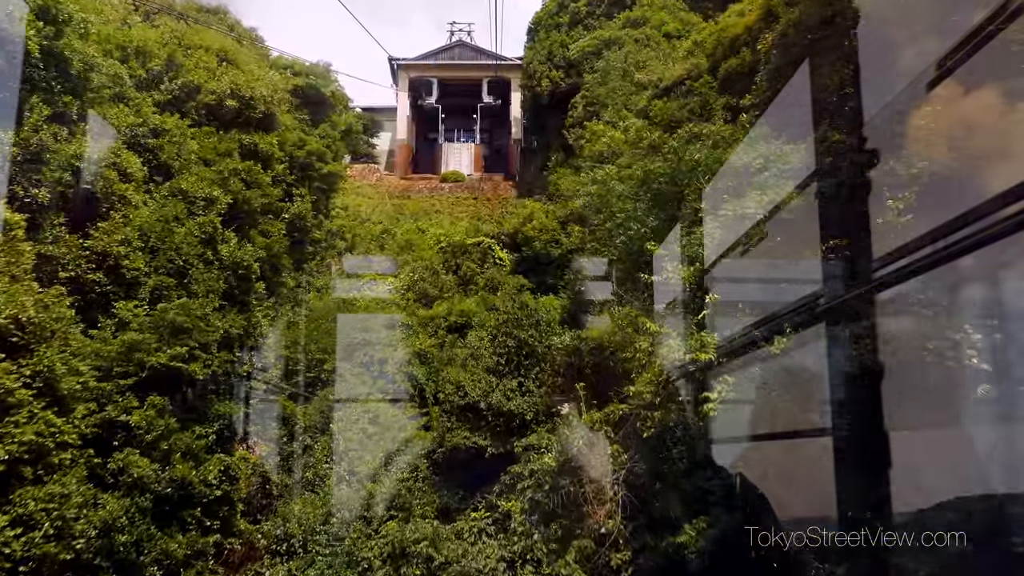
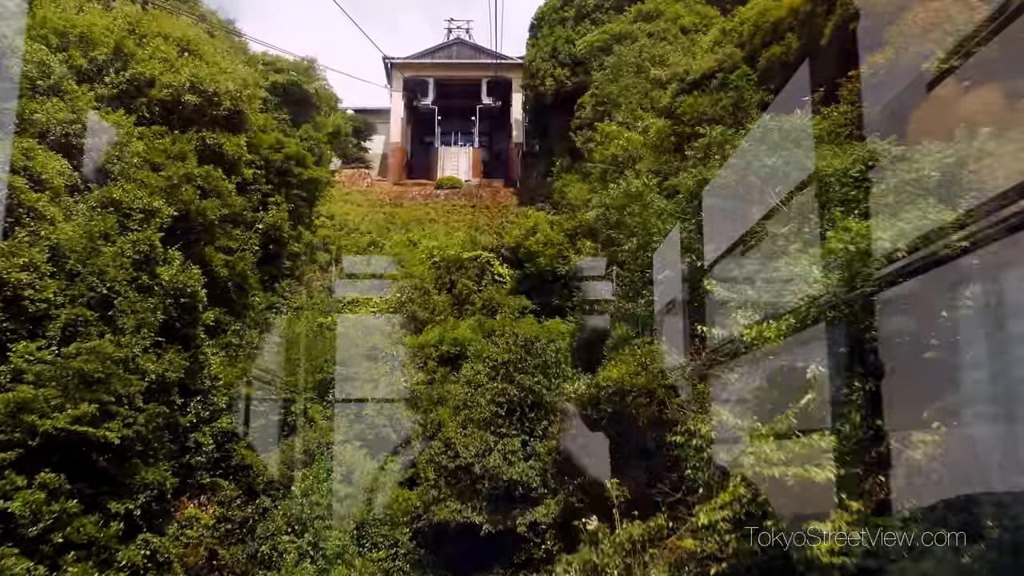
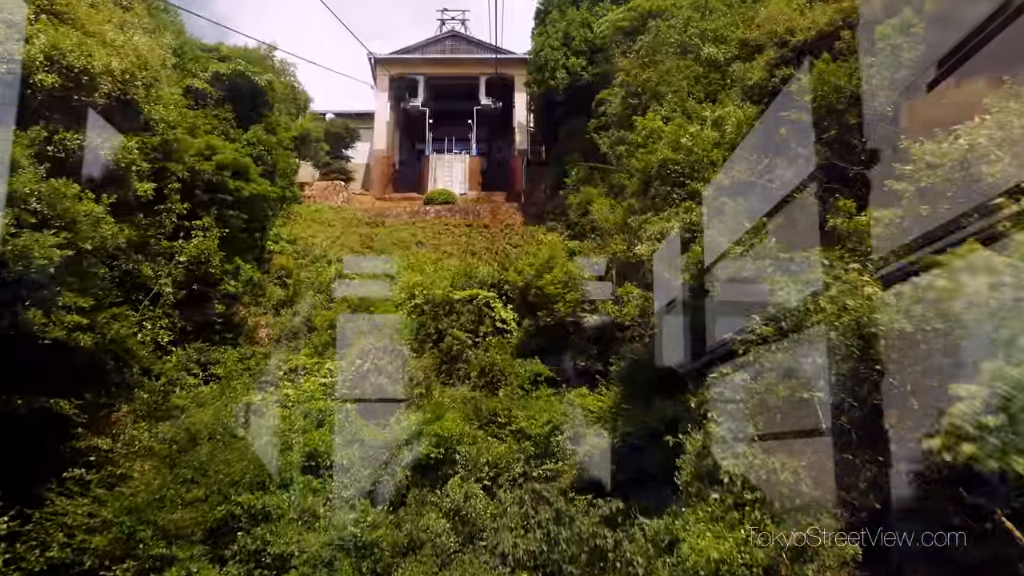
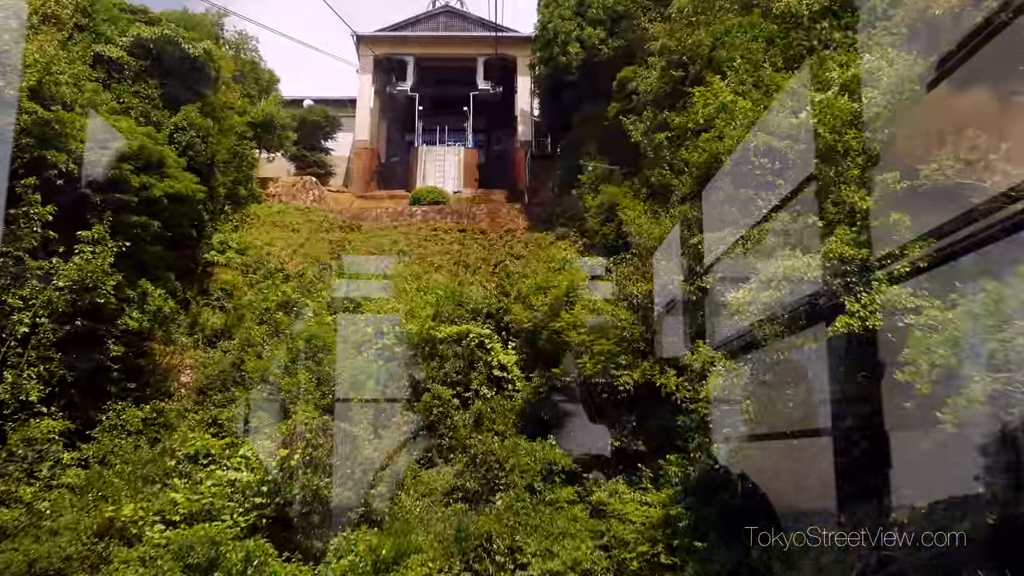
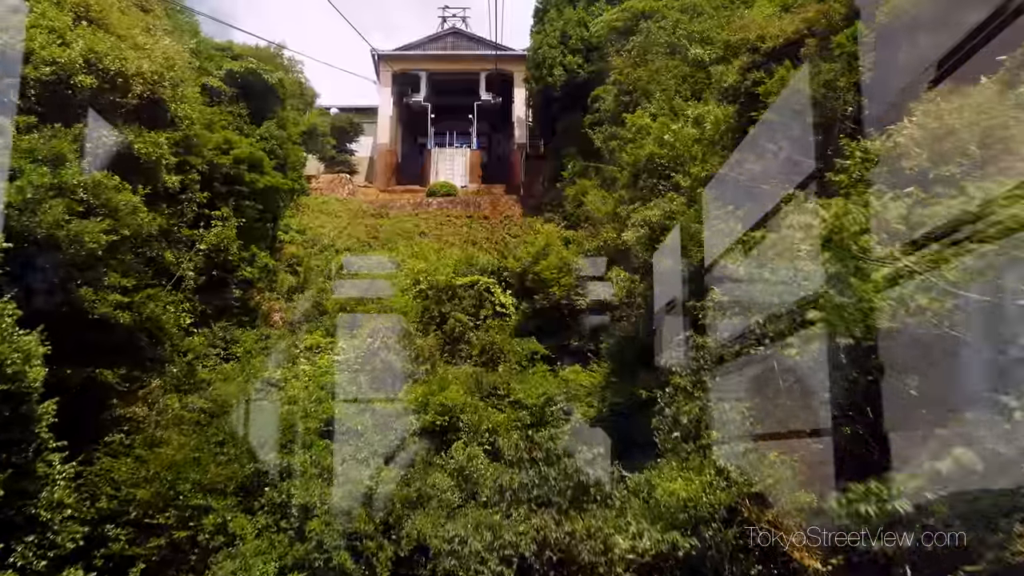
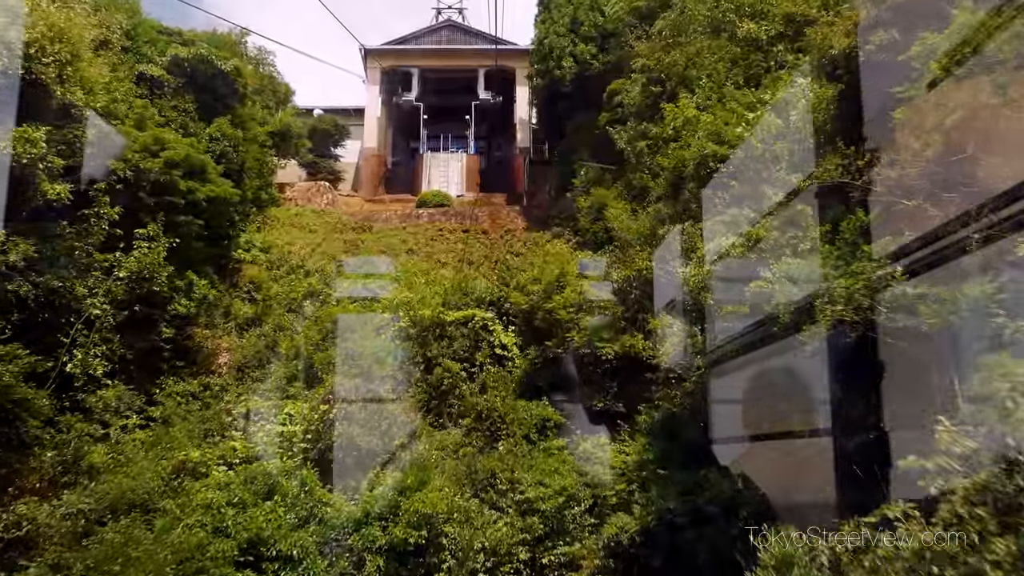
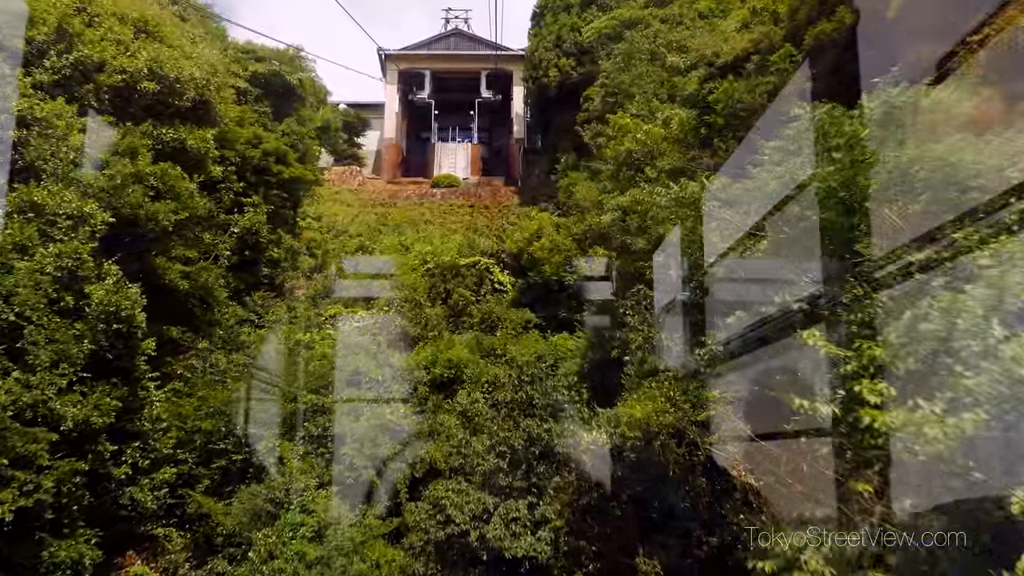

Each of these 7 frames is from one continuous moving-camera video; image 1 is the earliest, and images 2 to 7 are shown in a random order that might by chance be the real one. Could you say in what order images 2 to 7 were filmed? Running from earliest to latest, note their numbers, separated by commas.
2, 7, 5, 3, 6, 4
